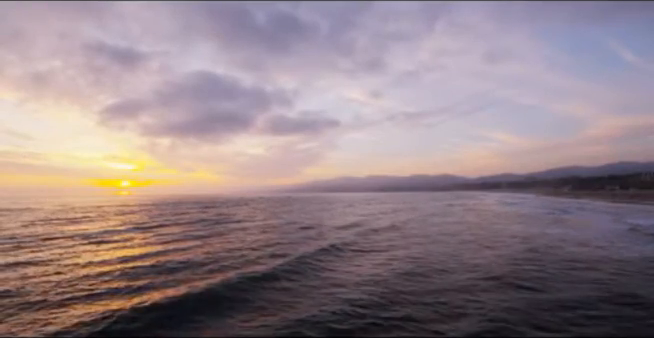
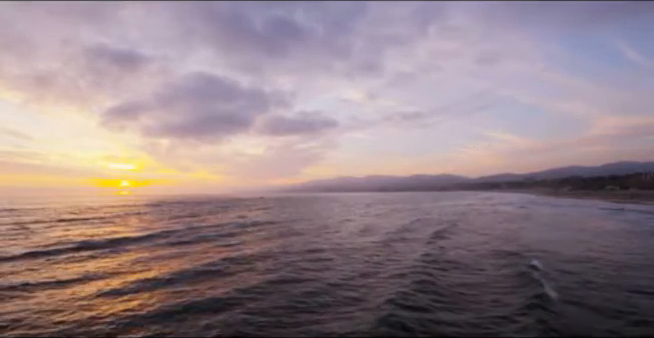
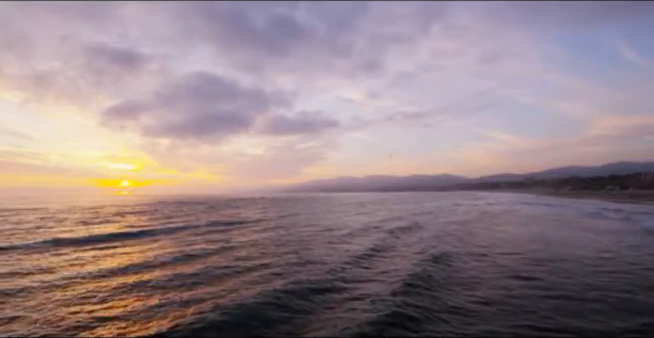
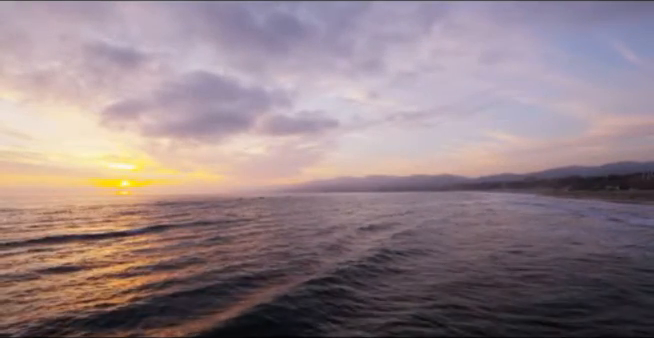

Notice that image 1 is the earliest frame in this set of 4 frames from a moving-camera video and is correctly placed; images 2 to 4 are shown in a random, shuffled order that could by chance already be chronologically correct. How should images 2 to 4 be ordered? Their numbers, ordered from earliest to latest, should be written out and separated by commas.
4, 3, 2
